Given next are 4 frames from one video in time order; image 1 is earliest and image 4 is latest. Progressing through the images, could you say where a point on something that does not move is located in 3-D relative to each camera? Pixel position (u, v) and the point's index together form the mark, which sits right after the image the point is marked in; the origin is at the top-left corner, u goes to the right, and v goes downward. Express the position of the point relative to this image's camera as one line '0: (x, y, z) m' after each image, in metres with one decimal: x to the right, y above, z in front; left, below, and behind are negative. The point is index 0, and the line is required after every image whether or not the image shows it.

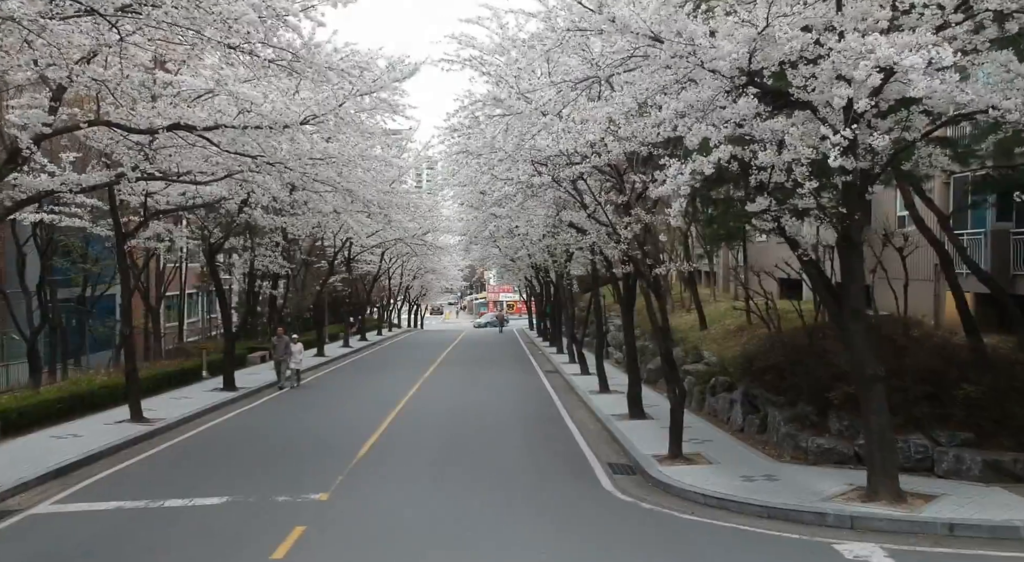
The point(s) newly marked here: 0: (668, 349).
0: (+2.2, -1.0, +12.1) m
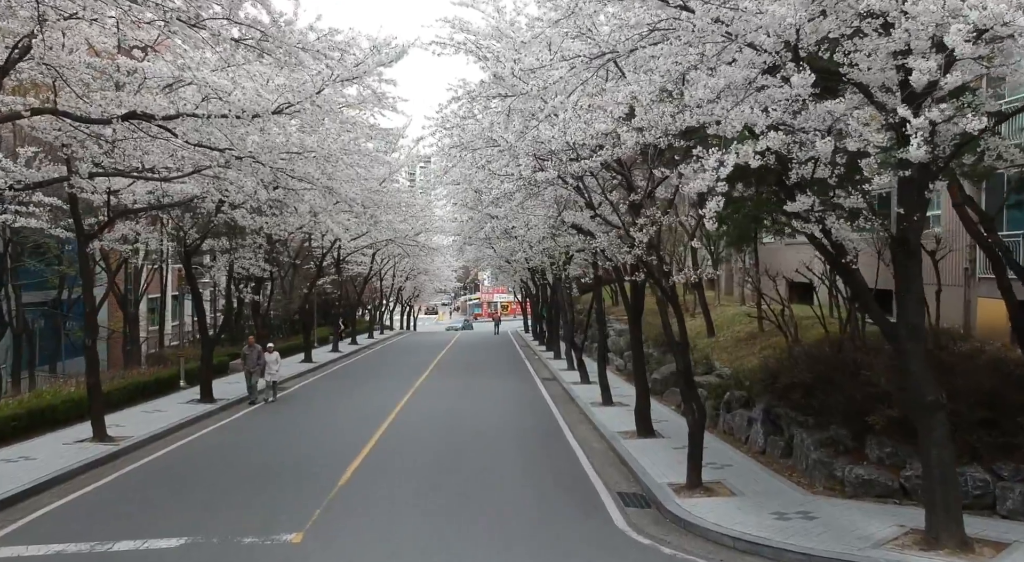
0: (+2.2, -1.1, +10.8) m
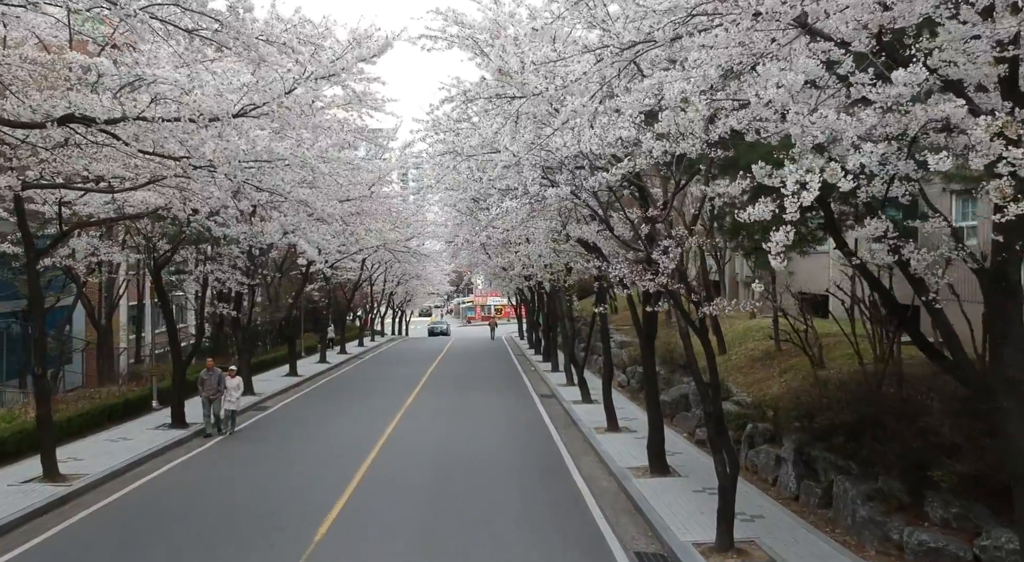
0: (+2.2, -1.4, +9.4) m
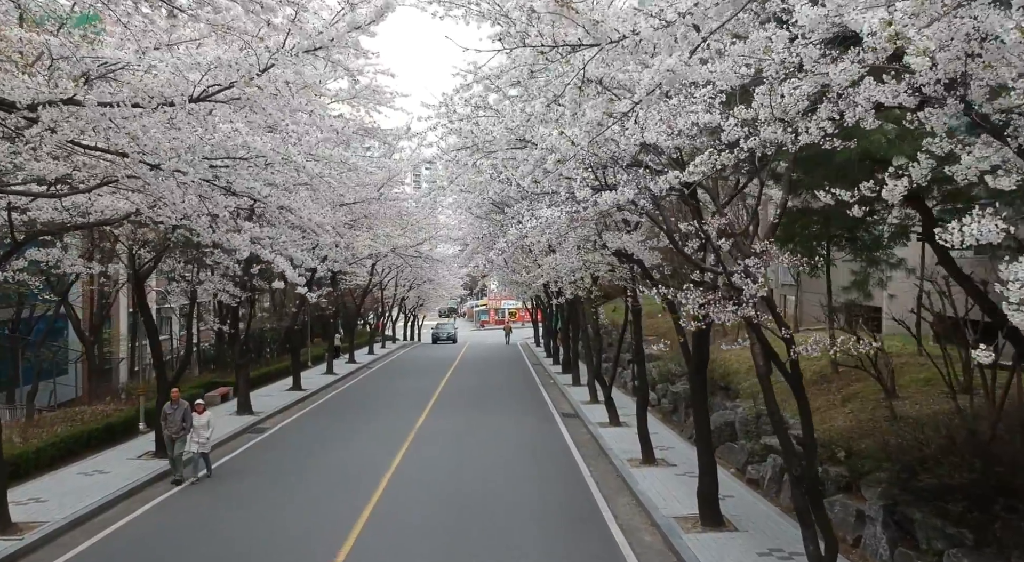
0: (+2.5, -1.6, +7.4) m
